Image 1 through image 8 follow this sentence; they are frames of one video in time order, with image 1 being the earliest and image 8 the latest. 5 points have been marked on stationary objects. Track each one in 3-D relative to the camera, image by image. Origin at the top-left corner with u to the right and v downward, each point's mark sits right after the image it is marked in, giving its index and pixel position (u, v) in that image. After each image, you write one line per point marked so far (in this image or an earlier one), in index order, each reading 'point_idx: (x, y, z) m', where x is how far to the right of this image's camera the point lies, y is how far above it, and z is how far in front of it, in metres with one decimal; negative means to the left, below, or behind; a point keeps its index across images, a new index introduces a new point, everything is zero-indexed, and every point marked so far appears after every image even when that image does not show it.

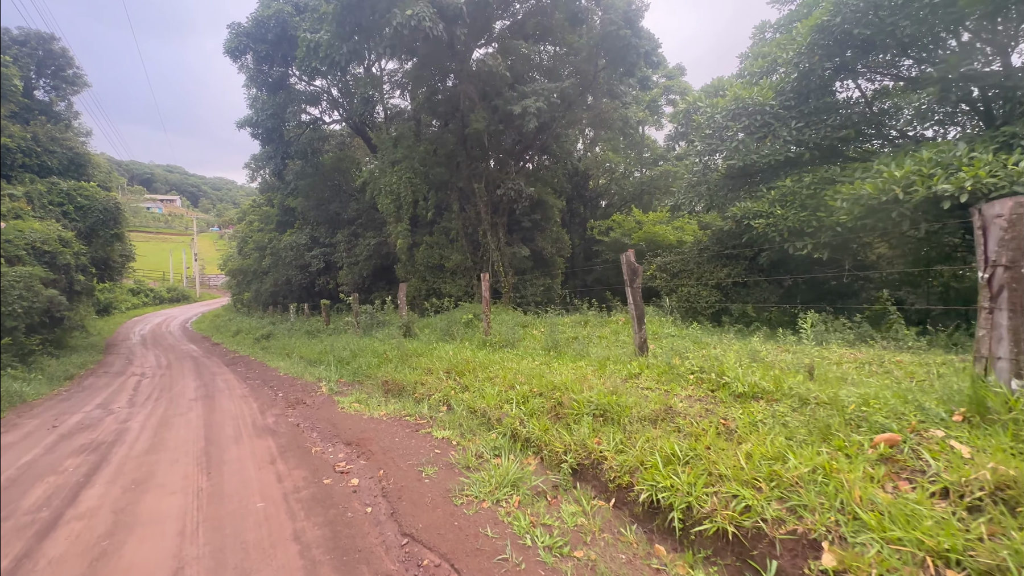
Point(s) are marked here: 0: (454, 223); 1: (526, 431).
0: (-1.7, +2.0, +14.0) m
1: (+0.1, -1.4, +4.3) m
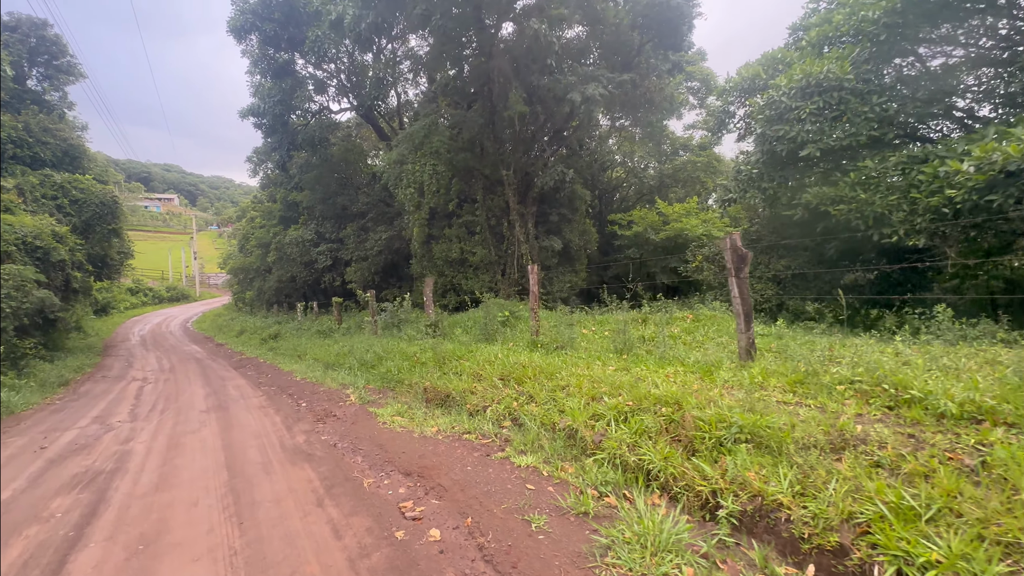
0: (-0.9, +2.2, +13.0) m
1: (+1.0, -1.3, +3.3) m
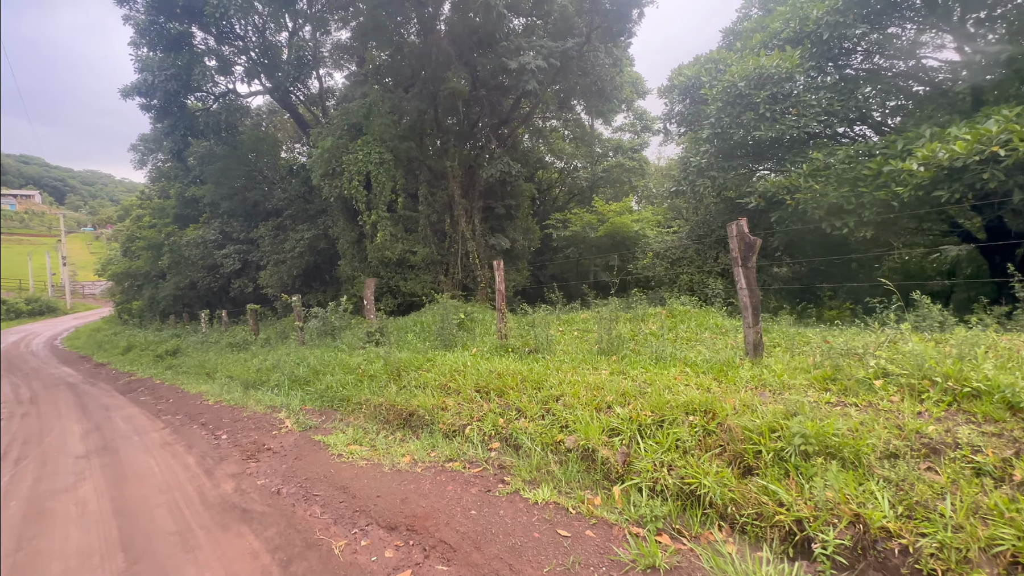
0: (-2.5, +2.1, +12.0) m
1: (+1.1, -1.2, +2.8) m
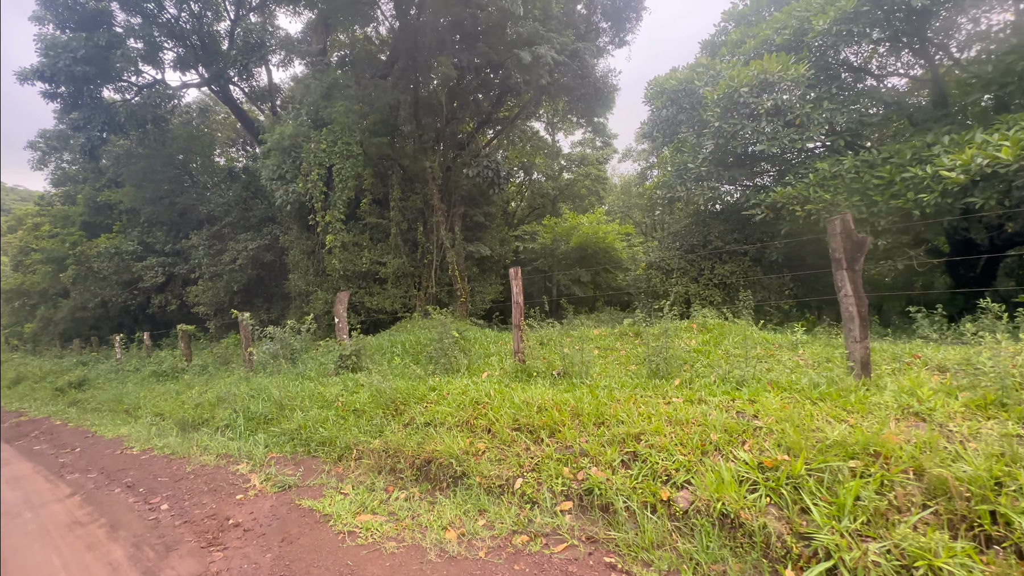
0: (-2.9, +1.8, +10.8) m
1: (+1.8, -1.2, +1.9) m
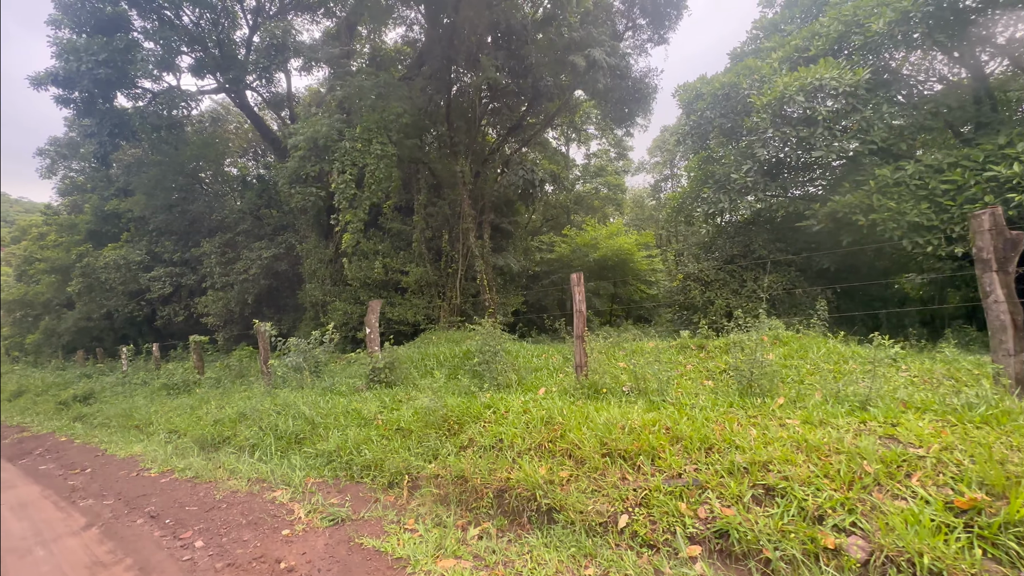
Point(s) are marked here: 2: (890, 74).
0: (-2.3, +1.5, +10.4) m
1: (+2.5, -1.2, +1.4) m
2: (+6.8, +3.9, +8.1) m
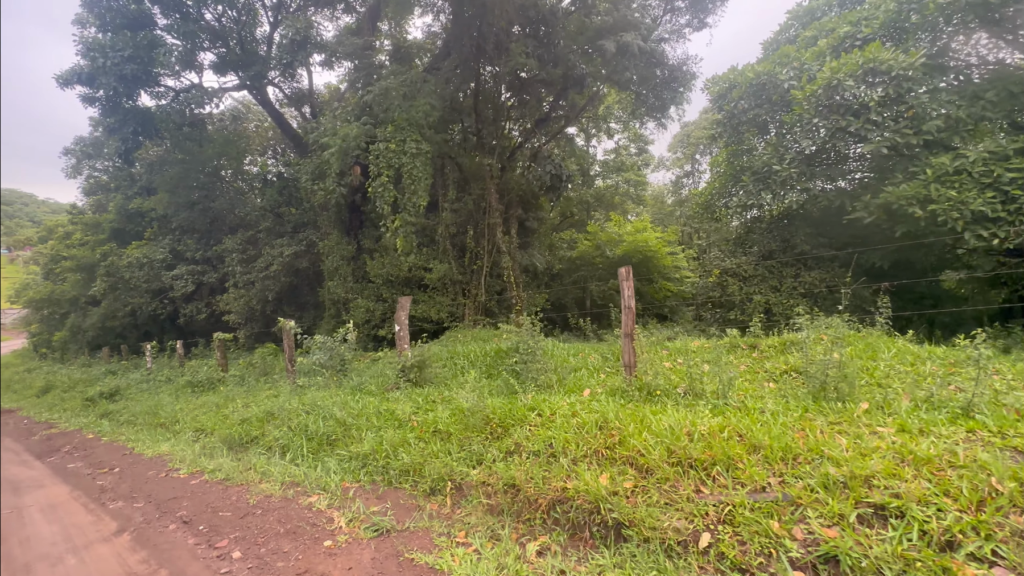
0: (-1.7, +1.6, +10.1) m
1: (+2.8, -1.2, +1.1) m
2: (+7.3, +3.9, +7.6) m
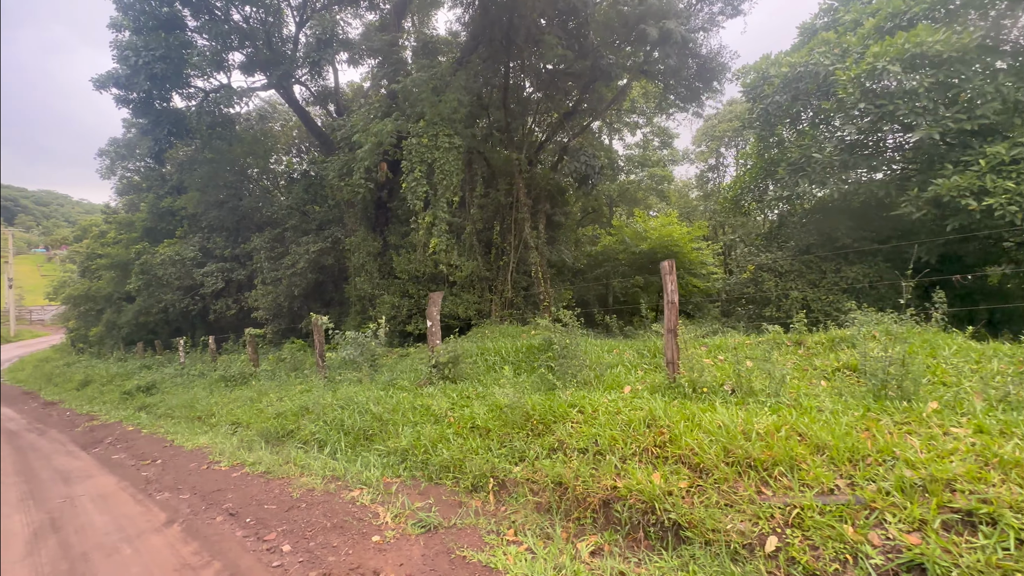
0: (-1.0, +1.7, +10.1) m
1: (+3.1, -1.1, +0.9) m
2: (+7.8, +4.0, +7.2) m
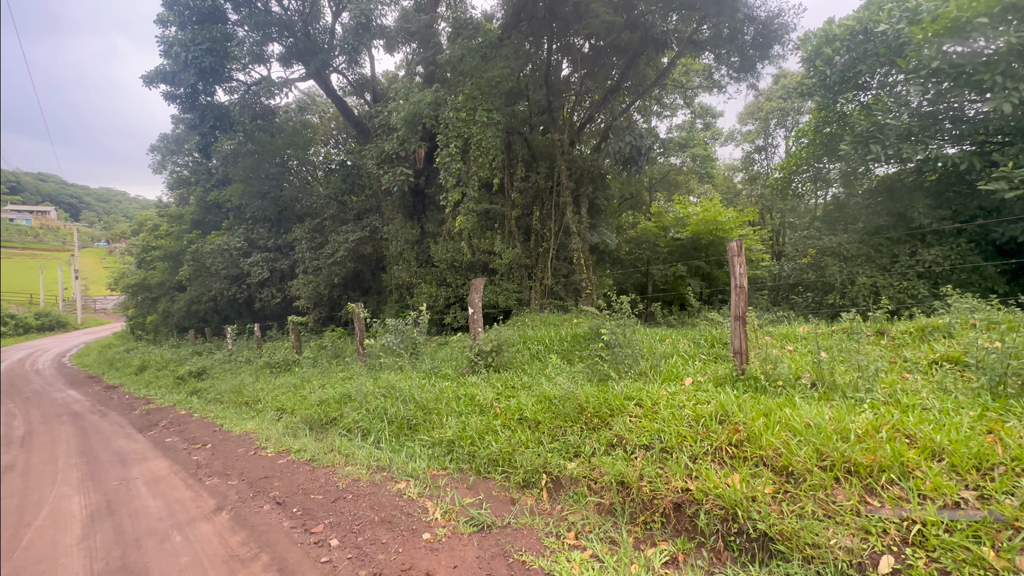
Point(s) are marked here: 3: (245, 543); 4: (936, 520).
0: (-0.2, +2.0, +9.8) m
1: (+3.3, -1.0, +0.4) m
2: (+8.5, +4.2, +6.3) m
3: (-1.8, -1.7, +3.0) m
4: (+2.0, -1.1, +2.1) m
